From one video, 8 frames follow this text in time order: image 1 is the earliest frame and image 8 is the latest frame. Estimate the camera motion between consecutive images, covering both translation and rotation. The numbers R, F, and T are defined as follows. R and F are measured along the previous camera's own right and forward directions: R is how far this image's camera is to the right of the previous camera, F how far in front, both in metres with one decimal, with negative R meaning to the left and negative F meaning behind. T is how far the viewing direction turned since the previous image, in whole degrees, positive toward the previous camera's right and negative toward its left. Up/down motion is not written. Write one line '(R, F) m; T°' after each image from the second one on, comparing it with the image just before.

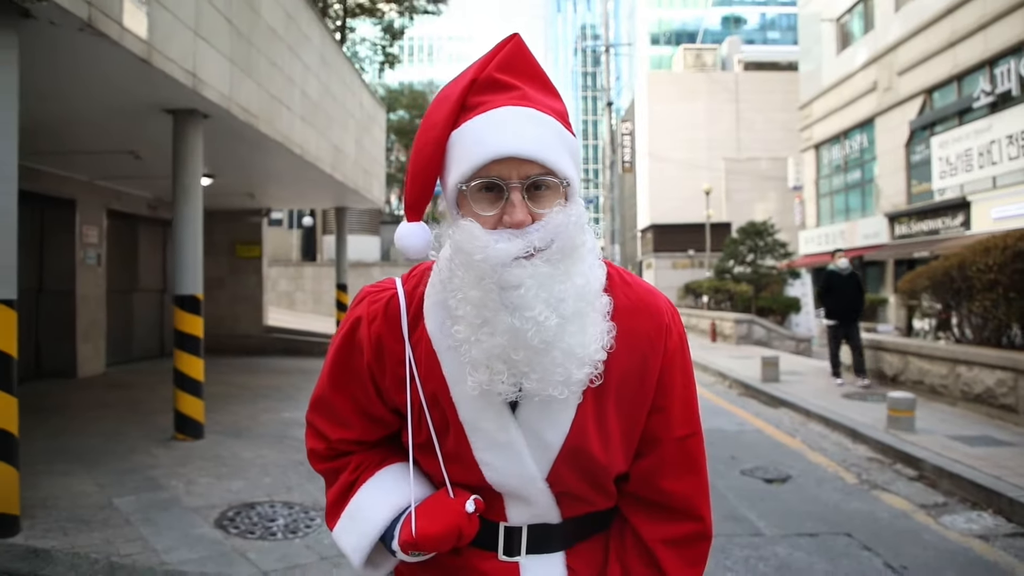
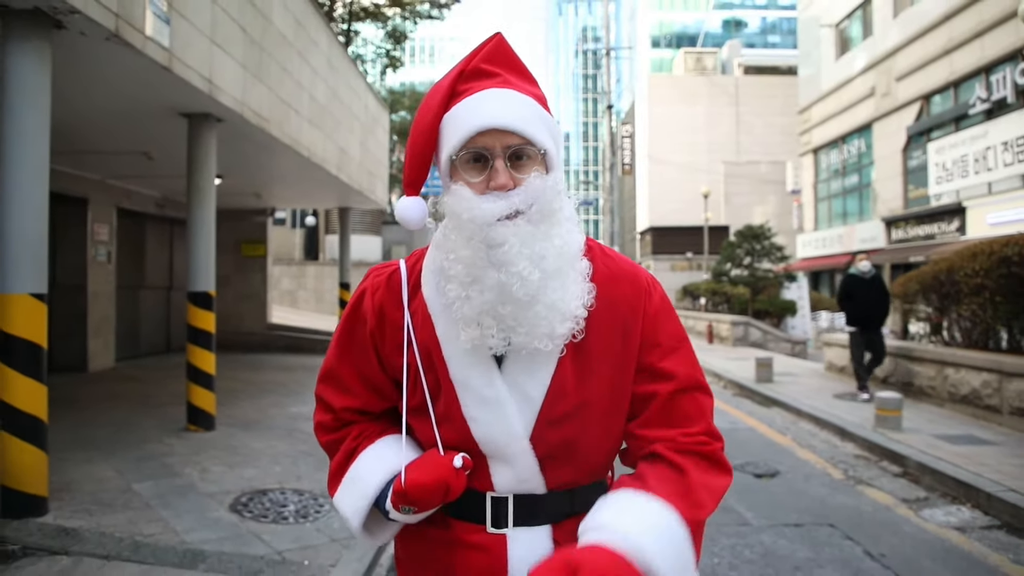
(0.0, -0.2) m; 0°
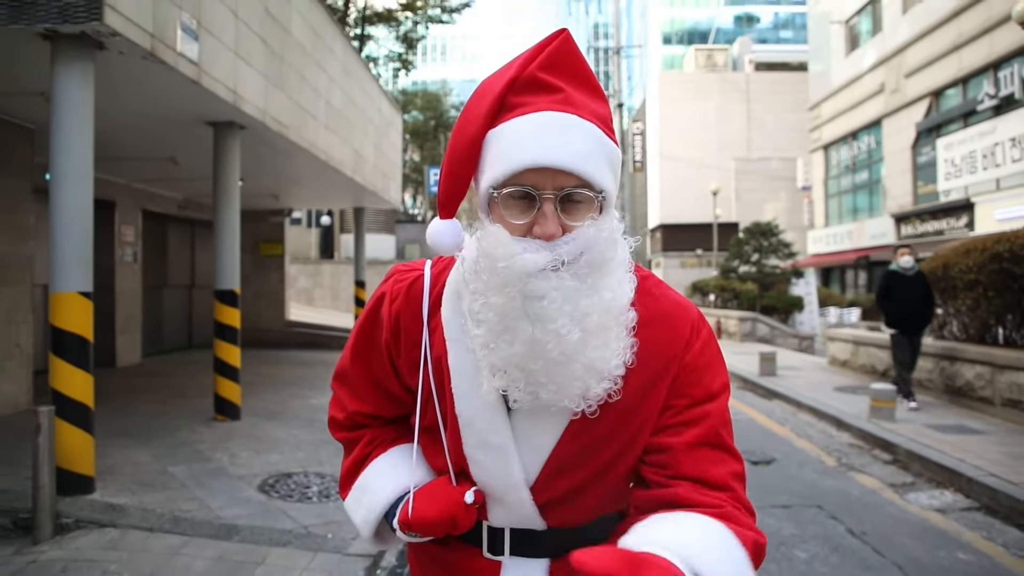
(+0.1, -0.3) m; -1°
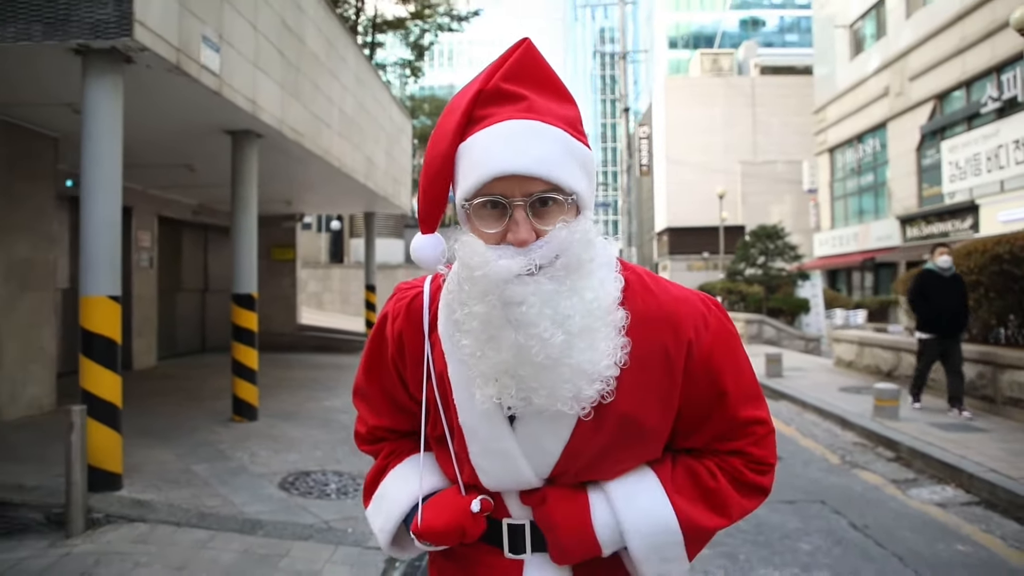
(0.0, -0.2) m; -1°
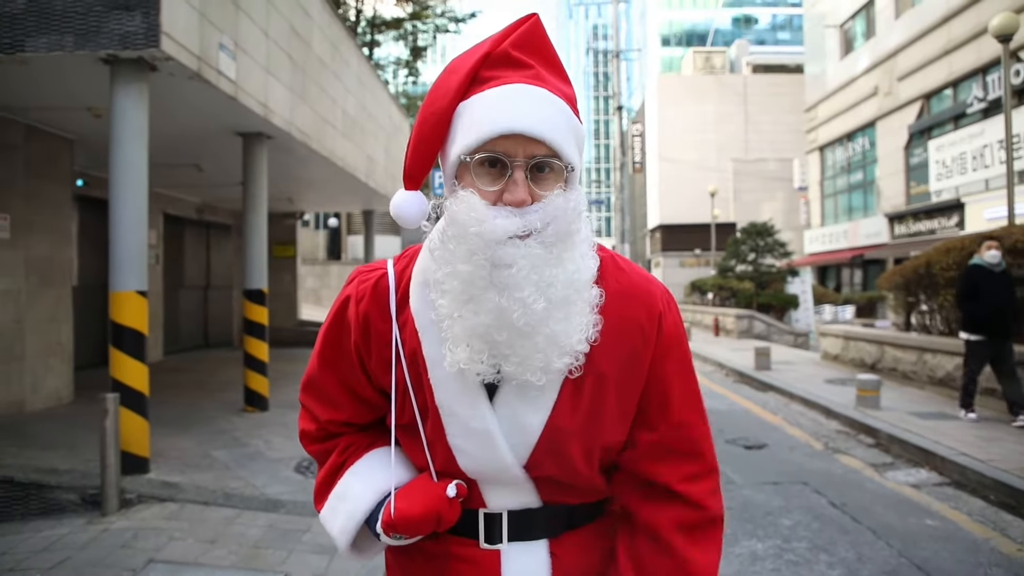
(-0.1, -0.3) m; +1°
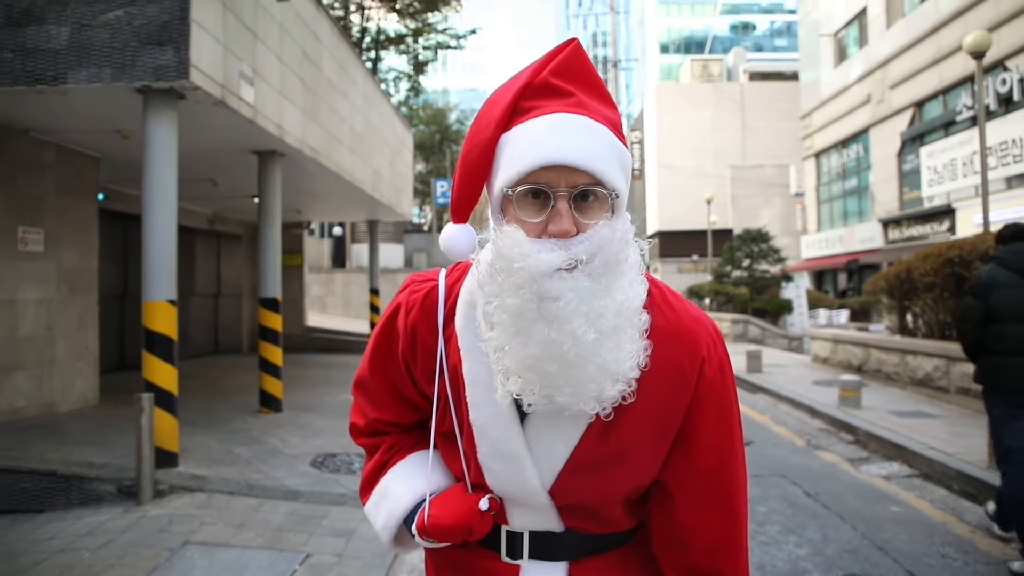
(0.0, -0.4) m; 0°
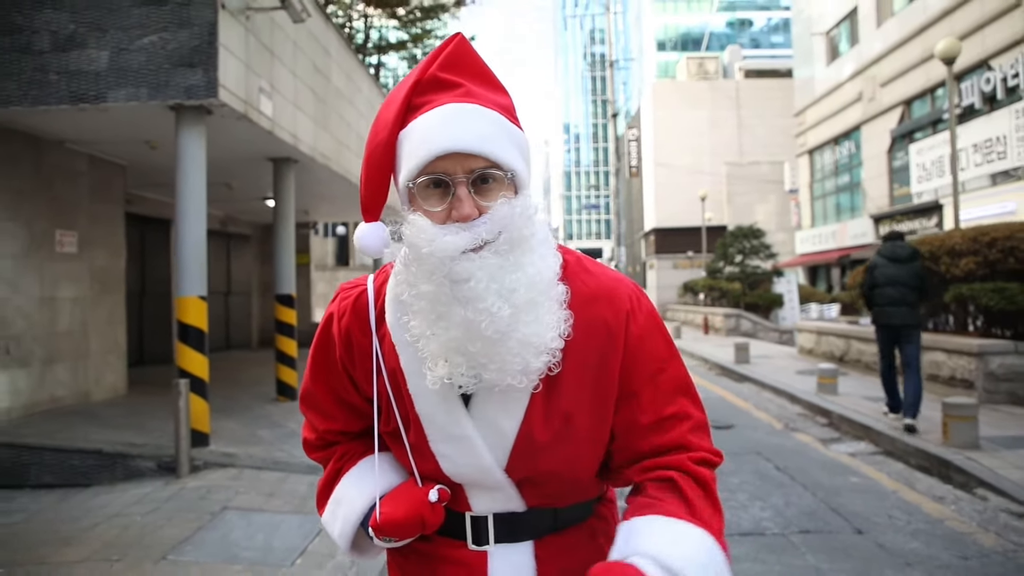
(0.0, -0.6) m; 0°
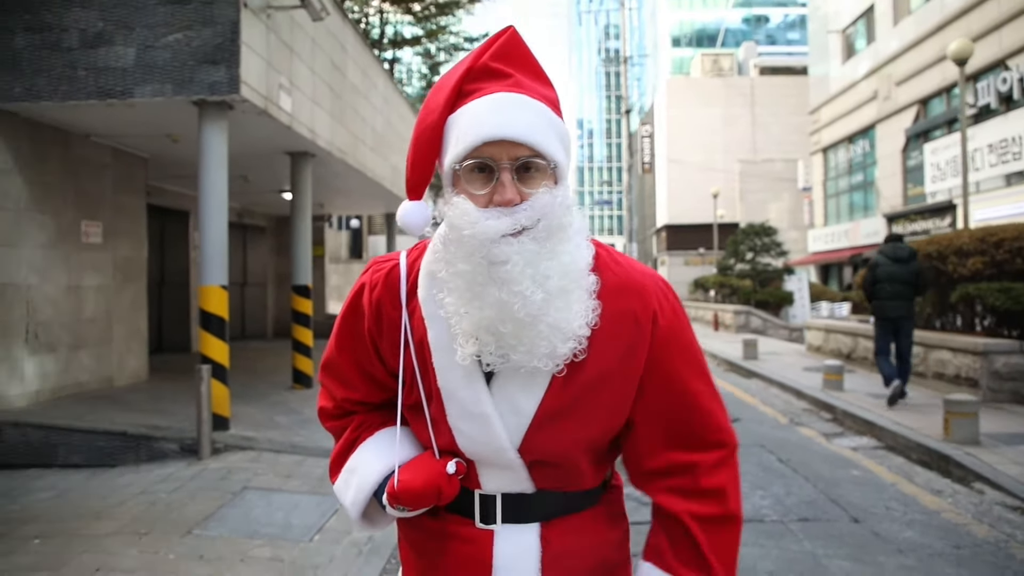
(0.0, -0.2) m; -1°
